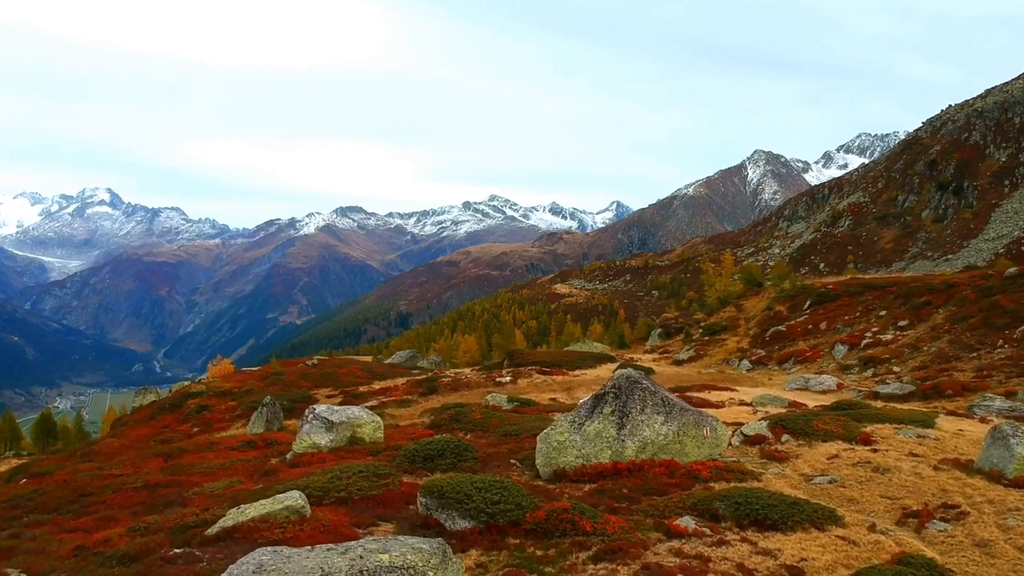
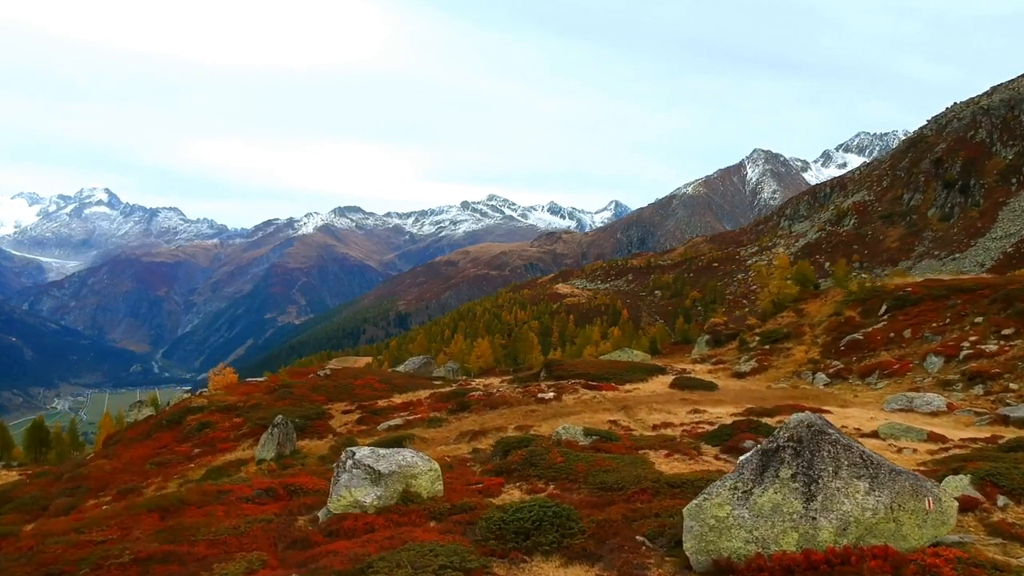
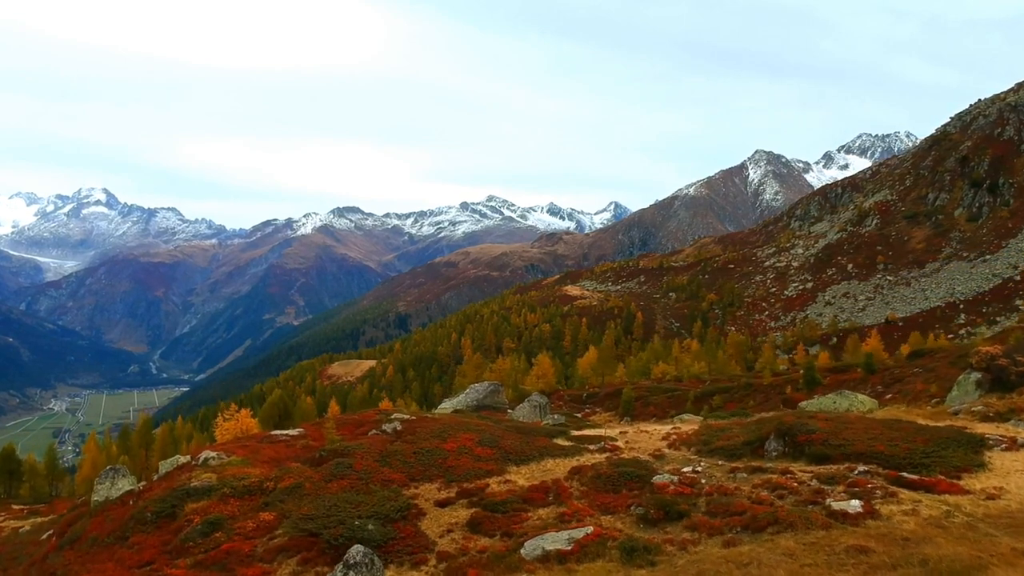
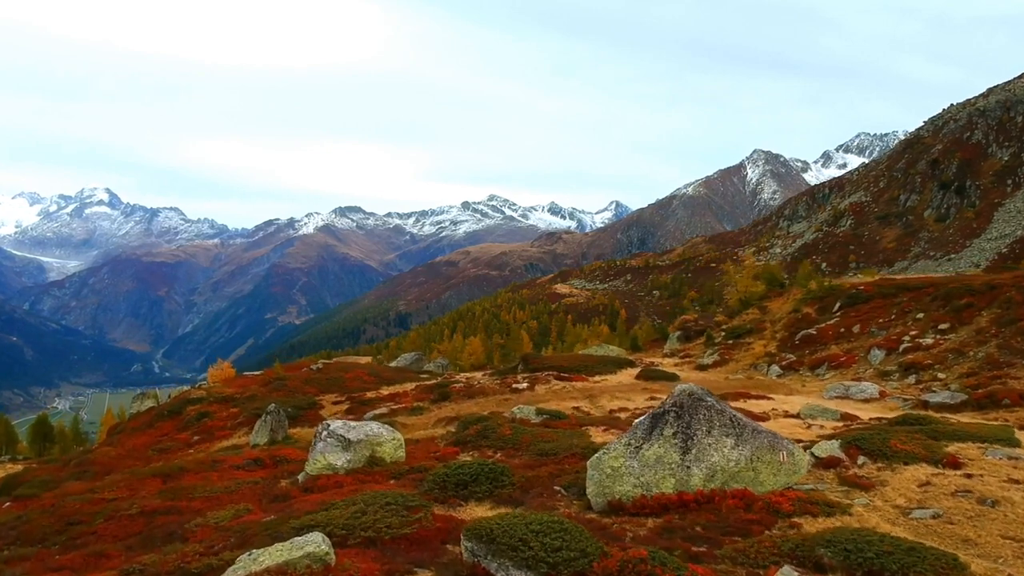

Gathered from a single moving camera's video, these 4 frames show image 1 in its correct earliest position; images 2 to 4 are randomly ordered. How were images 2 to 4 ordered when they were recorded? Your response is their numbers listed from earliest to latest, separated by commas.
4, 2, 3
